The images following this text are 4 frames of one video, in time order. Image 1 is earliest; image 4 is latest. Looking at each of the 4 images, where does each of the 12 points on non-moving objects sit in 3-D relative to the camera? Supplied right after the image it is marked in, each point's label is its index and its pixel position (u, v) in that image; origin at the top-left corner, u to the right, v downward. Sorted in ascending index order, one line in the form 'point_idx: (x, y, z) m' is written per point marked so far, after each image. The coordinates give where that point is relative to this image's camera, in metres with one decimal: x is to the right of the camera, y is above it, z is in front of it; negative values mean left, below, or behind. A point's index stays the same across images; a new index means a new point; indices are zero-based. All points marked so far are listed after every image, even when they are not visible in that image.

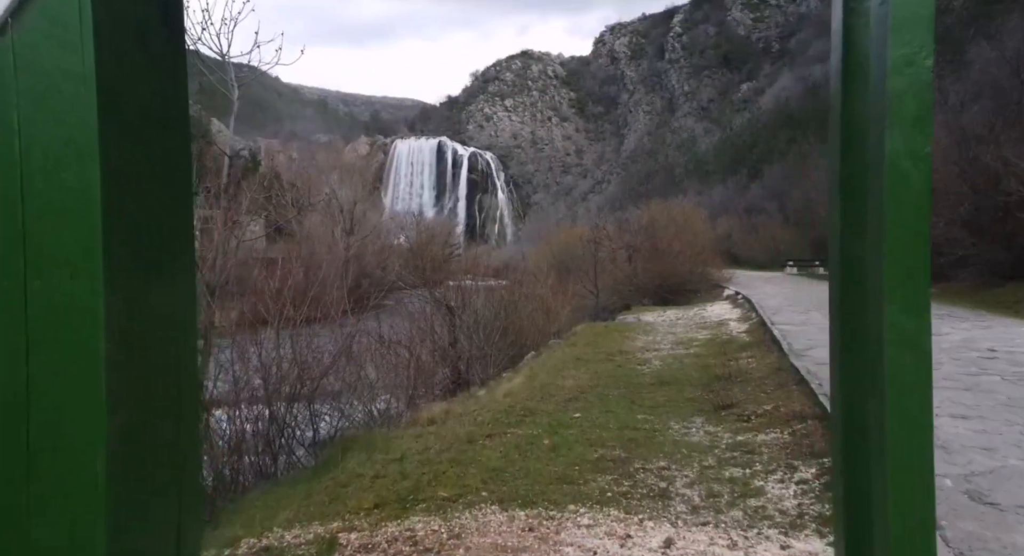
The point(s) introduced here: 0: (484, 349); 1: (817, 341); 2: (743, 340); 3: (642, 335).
0: (-0.4, -1.0, +10.3) m
1: (+2.8, -0.6, +6.6) m
2: (+2.6, -0.7, +8.0) m
3: (+1.8, -0.8, +9.9) m
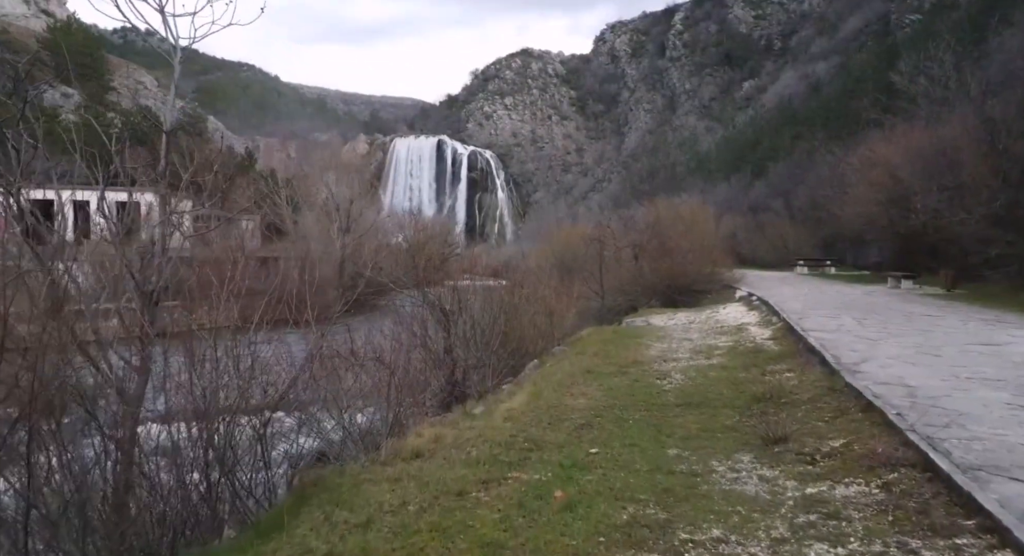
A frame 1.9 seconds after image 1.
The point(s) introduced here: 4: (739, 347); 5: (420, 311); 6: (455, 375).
0: (-0.4, -1.0, +9.4) m
1: (+2.8, -0.6, +5.7) m
2: (+2.6, -0.7, +7.1) m
3: (+1.8, -0.8, +9.0) m
4: (+2.5, -0.7, +7.8) m
5: (-1.2, -0.4, +9.4) m
6: (-0.7, -1.2, +9.1) m
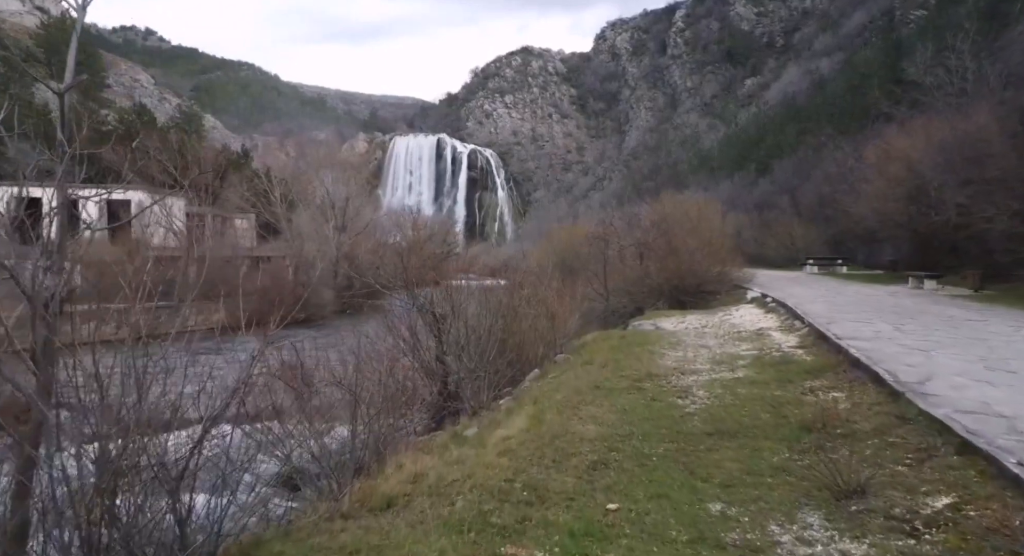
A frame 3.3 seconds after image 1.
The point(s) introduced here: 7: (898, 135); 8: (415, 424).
0: (-0.4, -1.1, +8.5) m
1: (+2.8, -0.6, +4.8) m
2: (+2.5, -0.7, +6.3) m
3: (+1.8, -0.8, +8.2) m
4: (+2.4, -0.8, +7.0) m
5: (-1.2, -0.4, +8.5) m
6: (-0.7, -1.2, +8.3) m
7: (+10.6, +3.9, +19.8) m
8: (-1.0, -1.5, +7.7) m
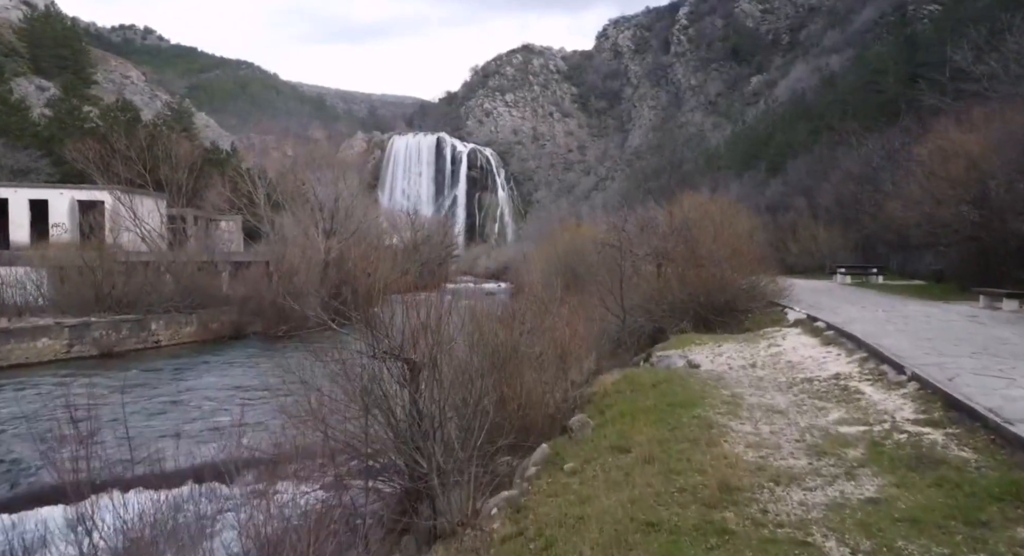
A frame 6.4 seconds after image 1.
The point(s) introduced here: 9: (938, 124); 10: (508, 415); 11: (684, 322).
0: (-0.4, -1.4, +6.3) m
1: (+2.7, -0.9, +2.6) m
2: (+2.5, -1.0, +4.0) m
3: (+1.8, -1.1, +5.9) m
4: (+2.4, -1.1, +4.7) m
5: (-1.2, -0.7, +6.3) m
6: (-0.7, -1.5, +6.0) m
7: (+10.6, +3.6, +17.5) m
8: (-1.0, -1.8, +5.4) m
9: (+11.3, +4.1, +19.0) m
10: (0.0, -1.3, +7.4) m
11: (+3.4, -0.8, +14.2) m
